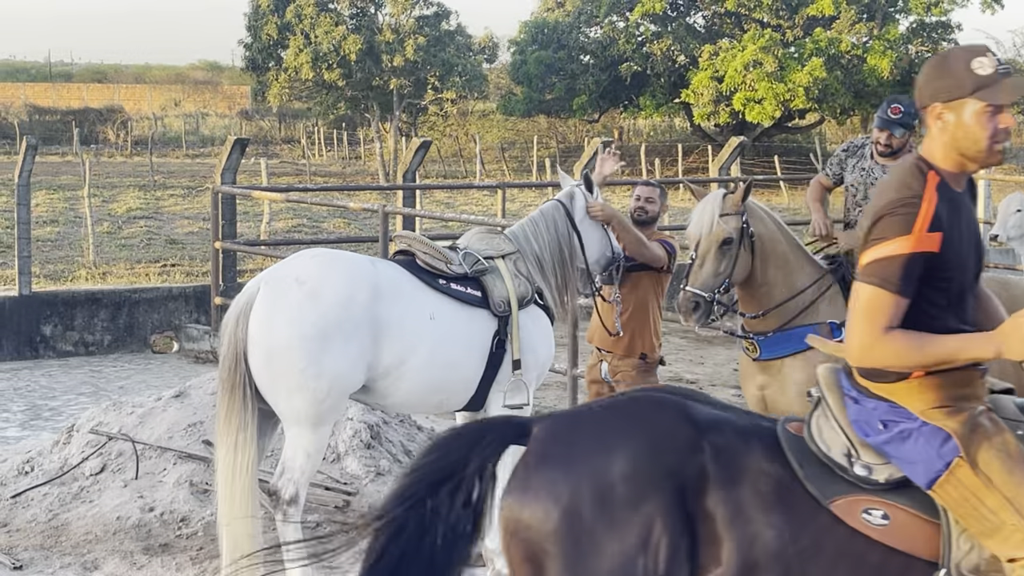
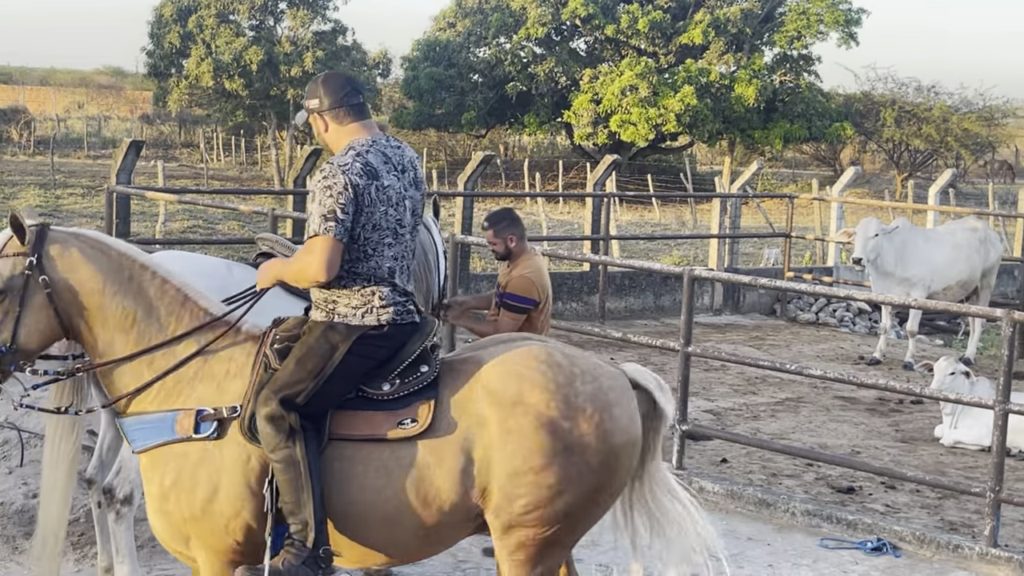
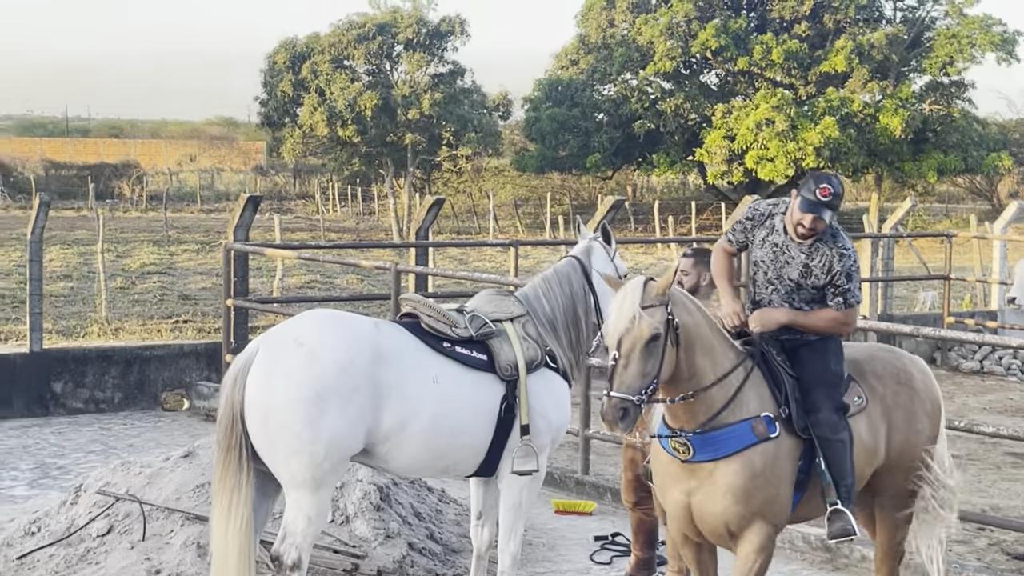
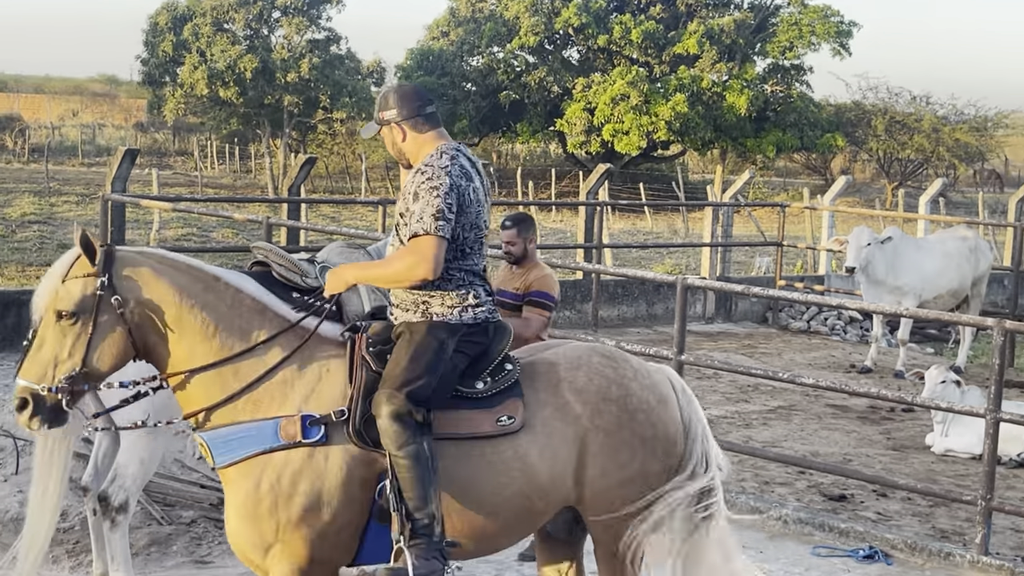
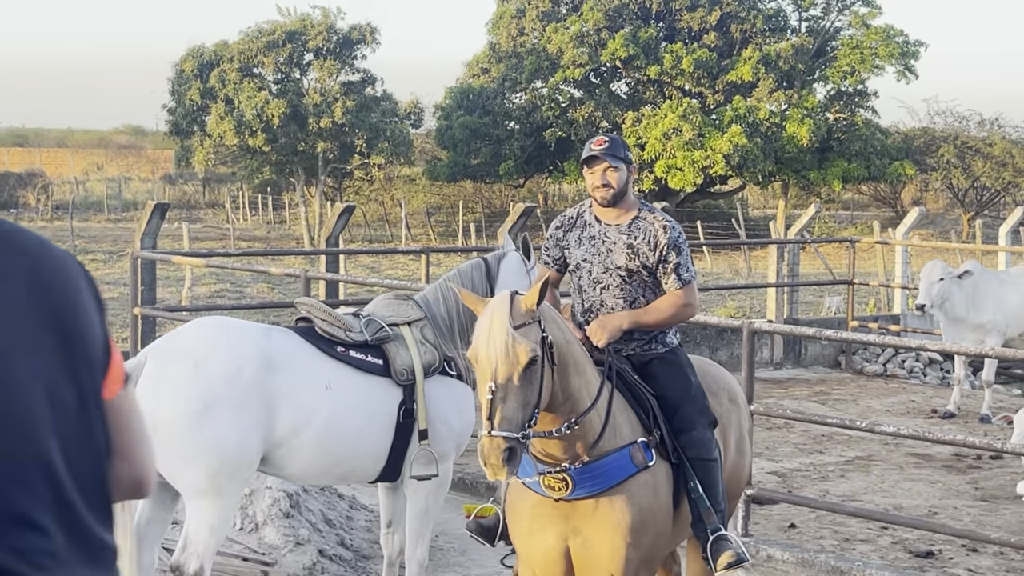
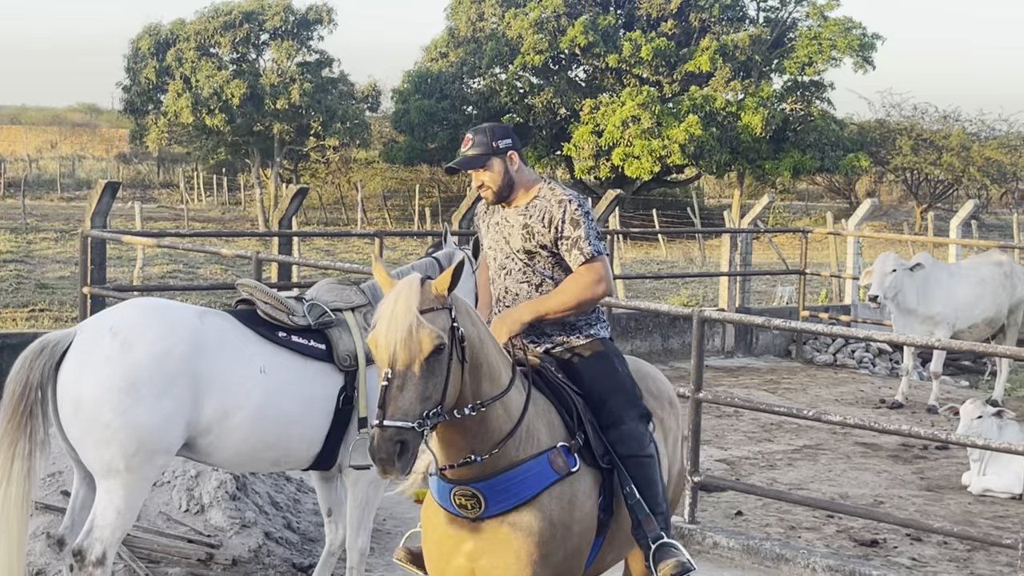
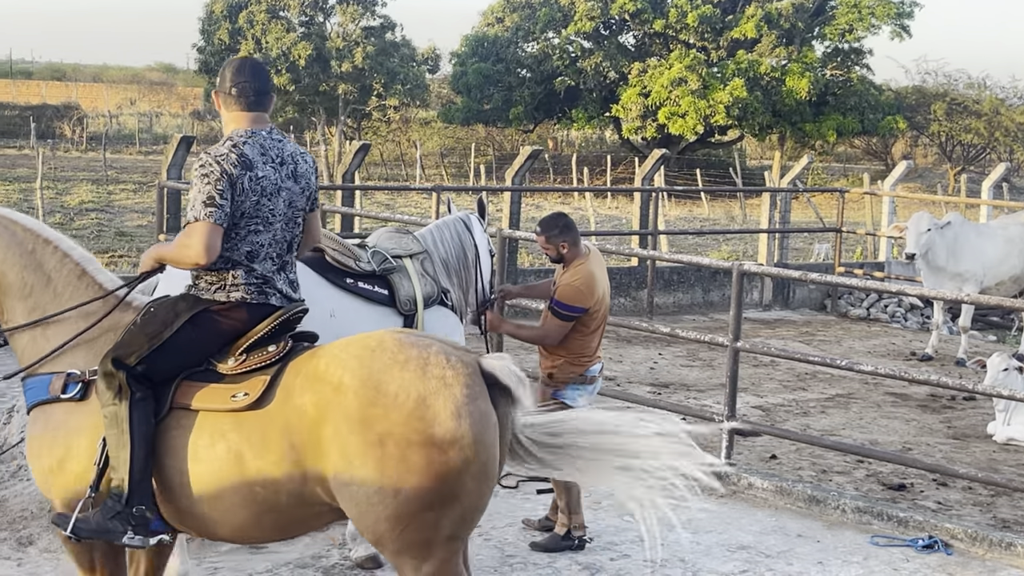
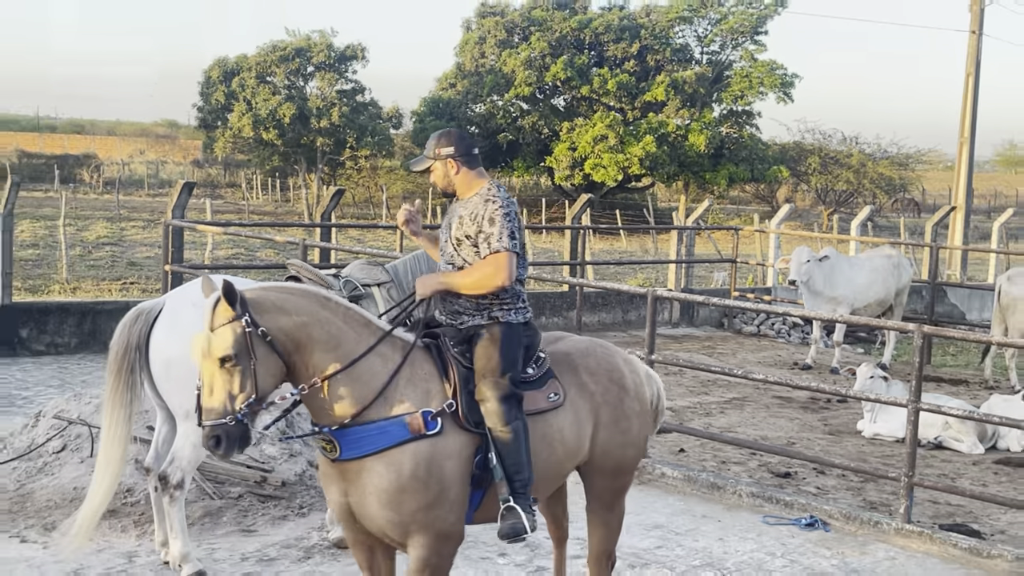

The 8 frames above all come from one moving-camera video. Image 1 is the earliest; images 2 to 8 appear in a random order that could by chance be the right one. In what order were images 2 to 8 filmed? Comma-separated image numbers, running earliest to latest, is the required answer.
3, 5, 6, 8, 4, 2, 7
